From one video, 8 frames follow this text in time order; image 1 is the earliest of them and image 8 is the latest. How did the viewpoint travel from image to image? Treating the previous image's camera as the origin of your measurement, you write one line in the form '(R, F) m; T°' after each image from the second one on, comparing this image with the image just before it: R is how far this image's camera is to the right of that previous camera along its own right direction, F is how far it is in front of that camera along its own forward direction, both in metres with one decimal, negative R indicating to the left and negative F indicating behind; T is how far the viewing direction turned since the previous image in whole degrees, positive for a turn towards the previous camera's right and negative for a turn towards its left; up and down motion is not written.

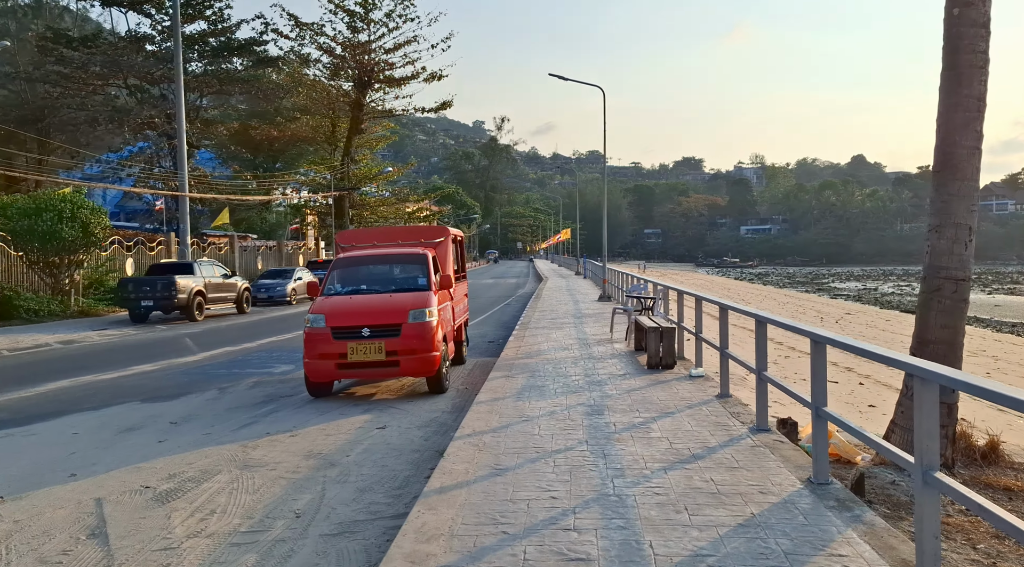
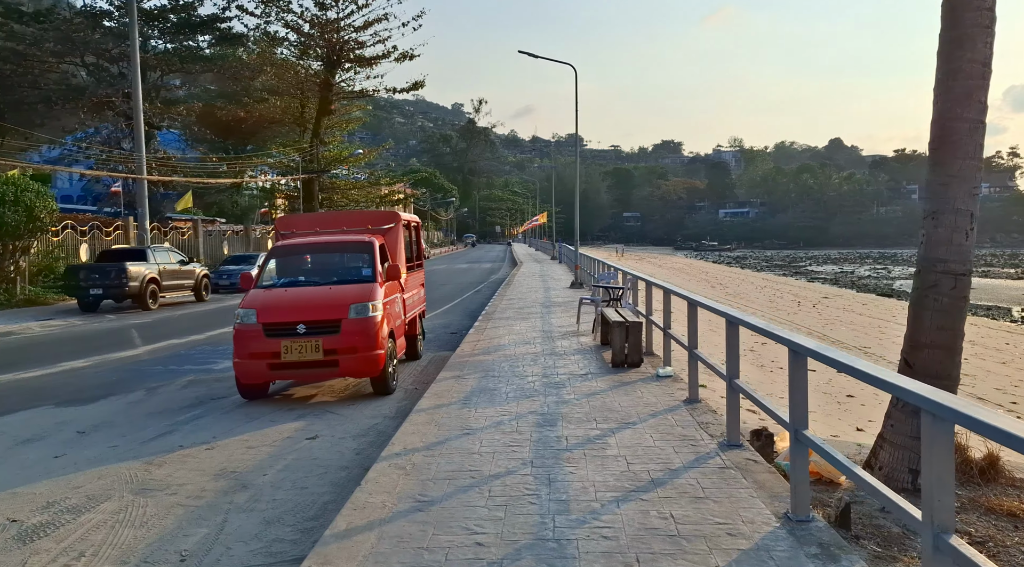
(+0.3, +0.7) m; +2°
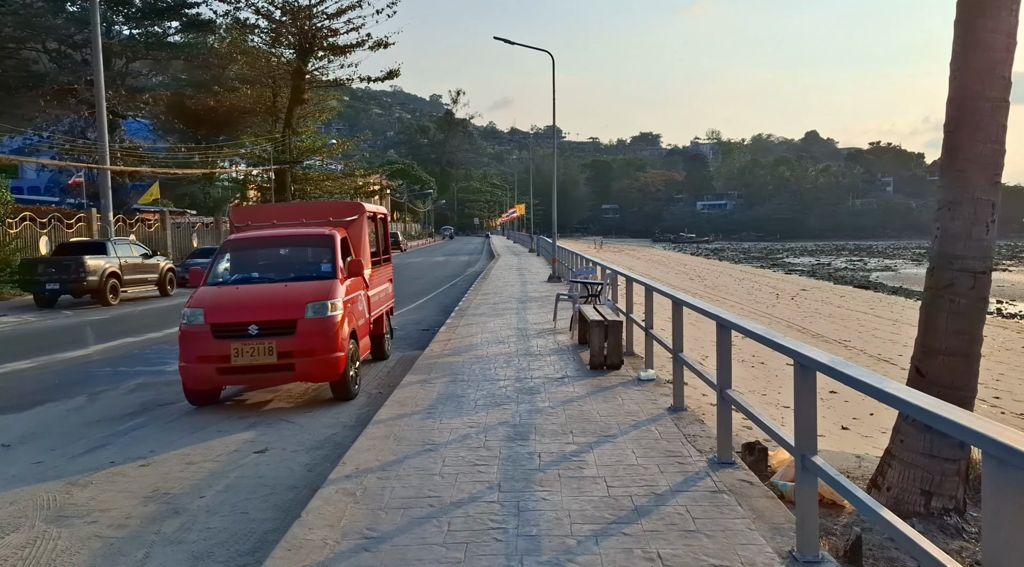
(+0.1, +0.5) m; +2°
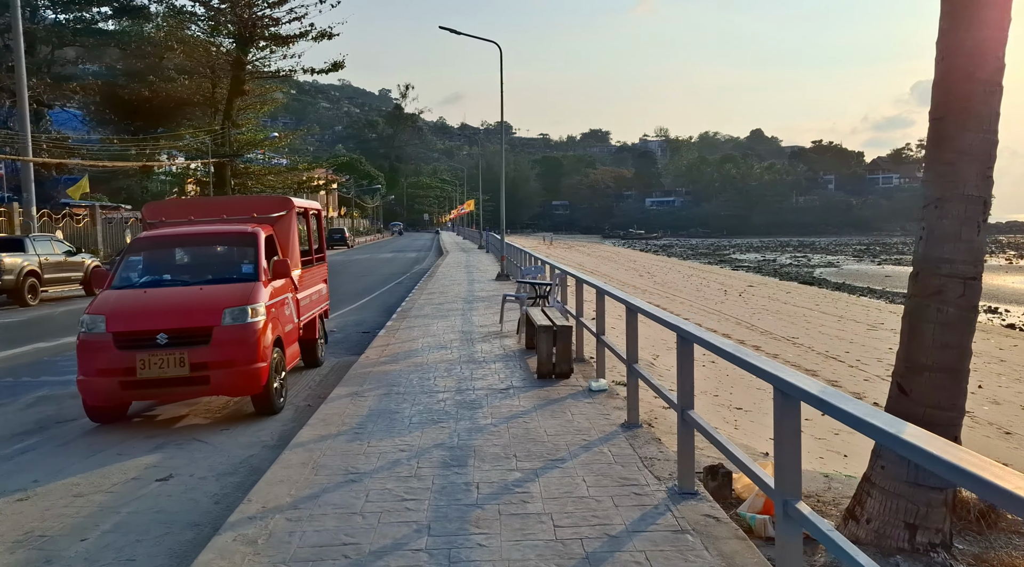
(+0.1, +0.5) m; +4°
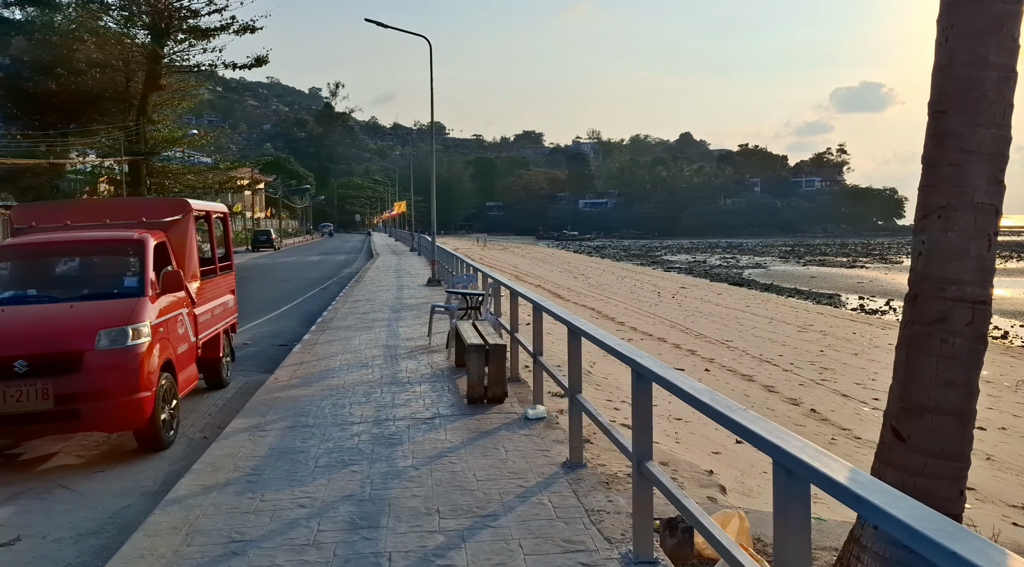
(+0.1, +0.6) m; +5°
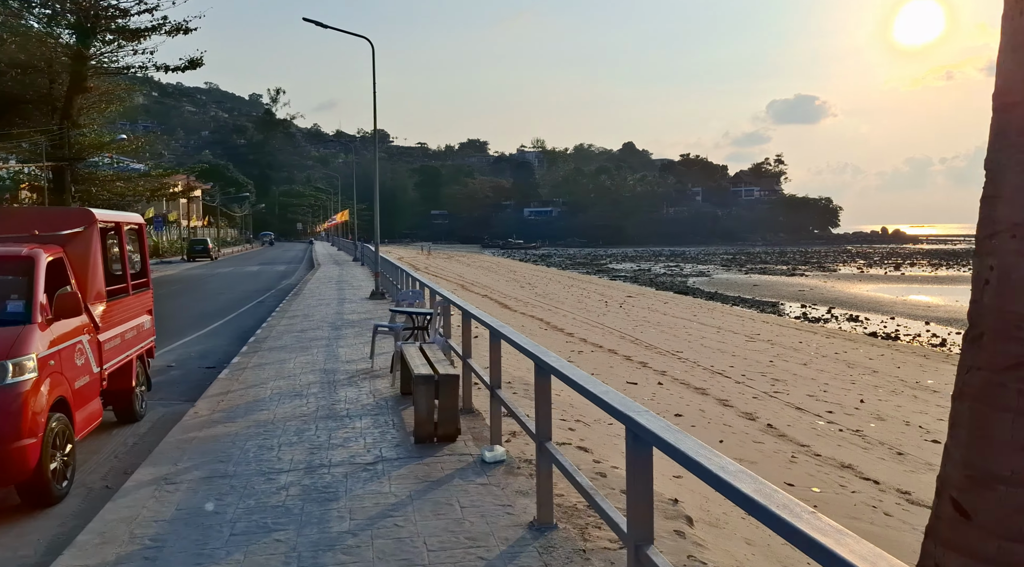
(0.0, +0.6) m; +4°
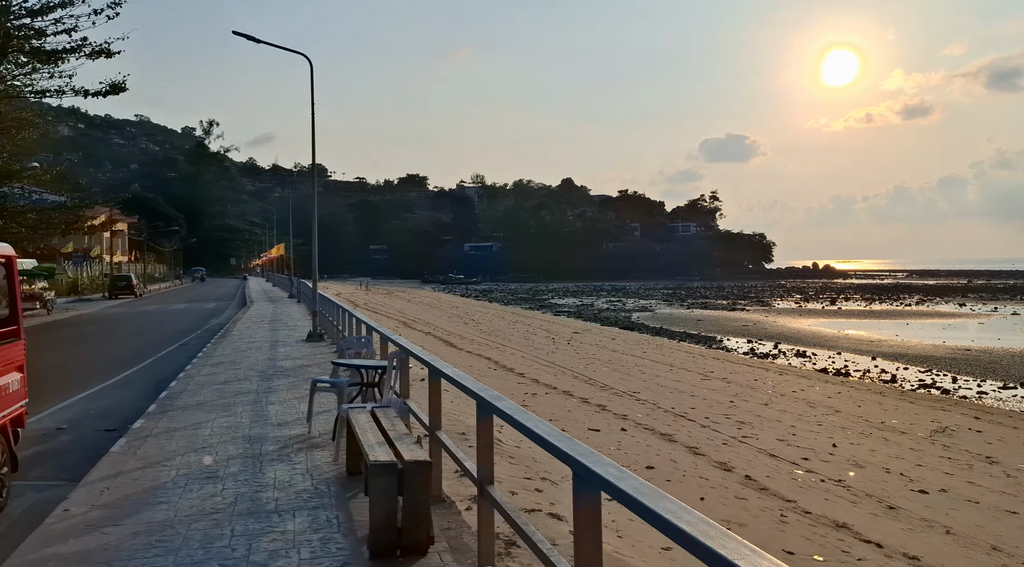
(-0.2, +1.2) m; +5°
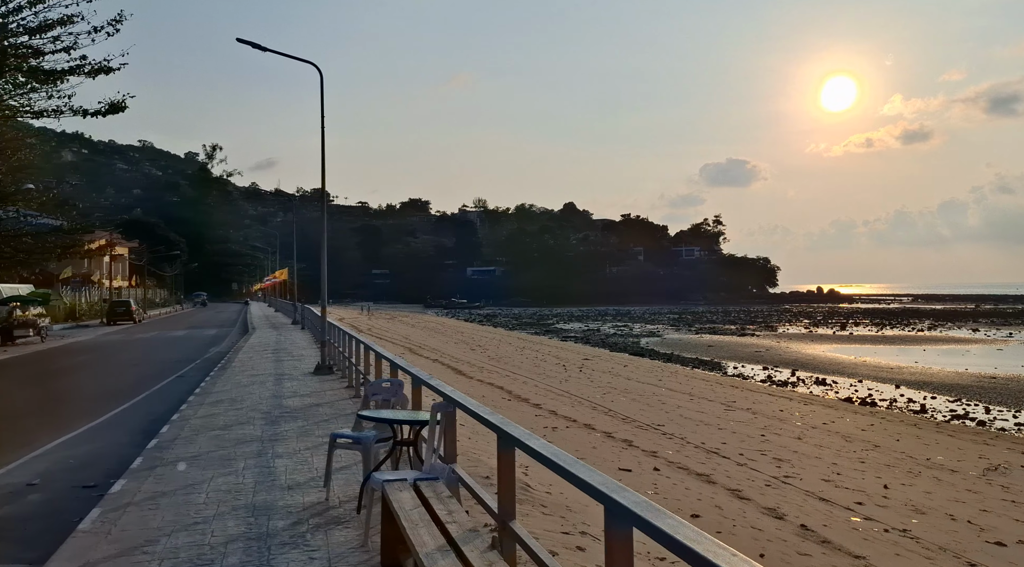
(-0.4, +1.0) m; 0°
